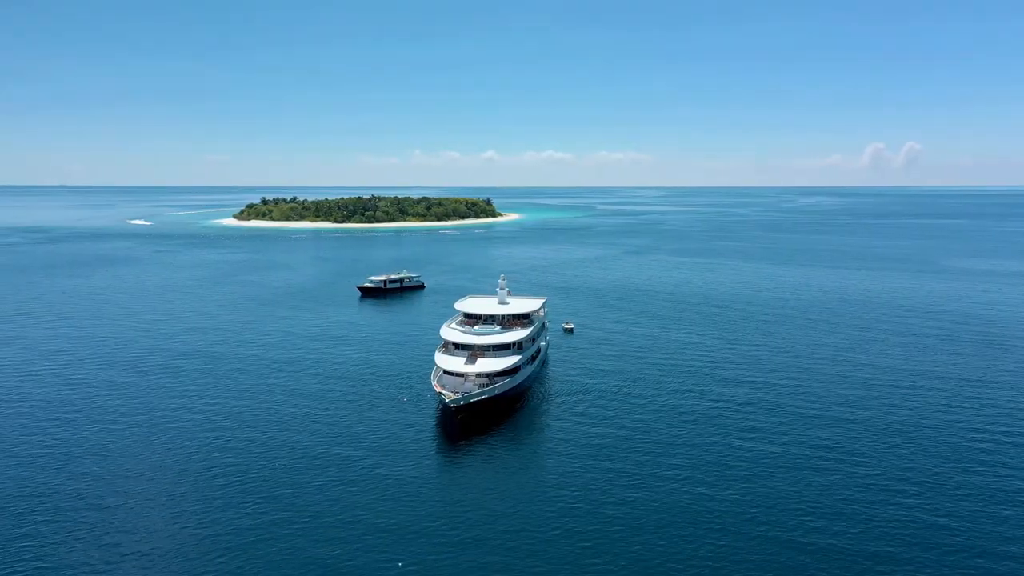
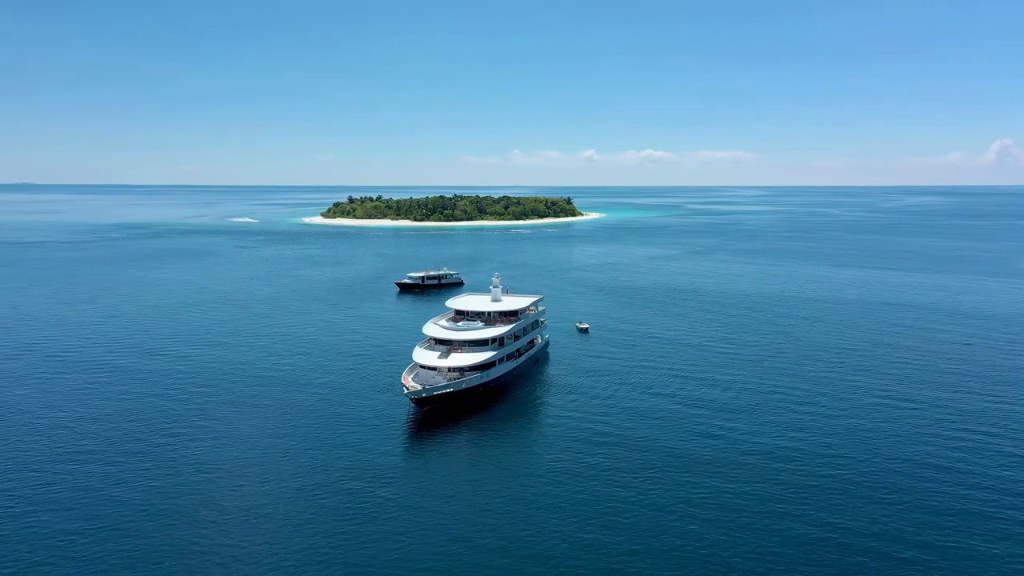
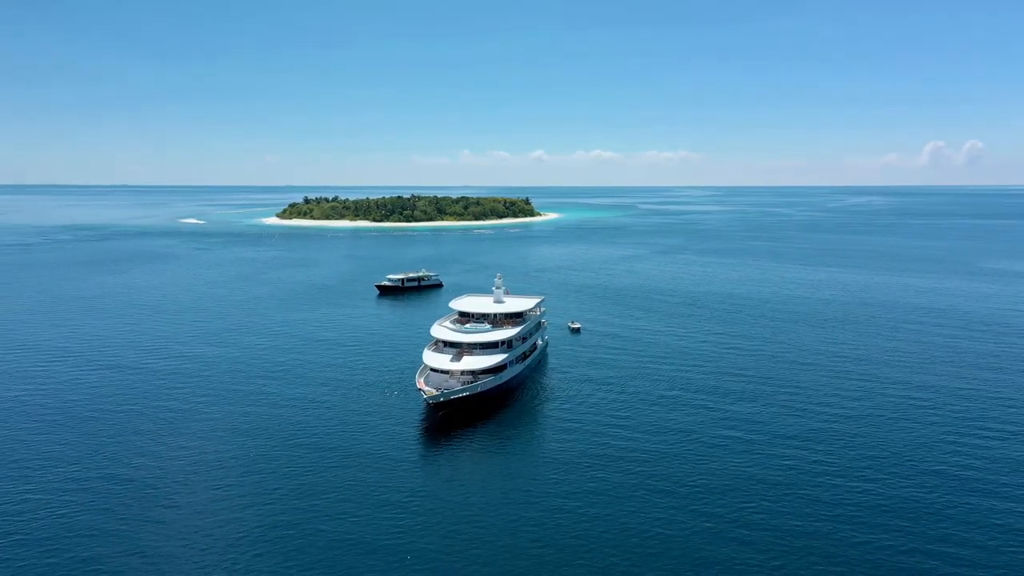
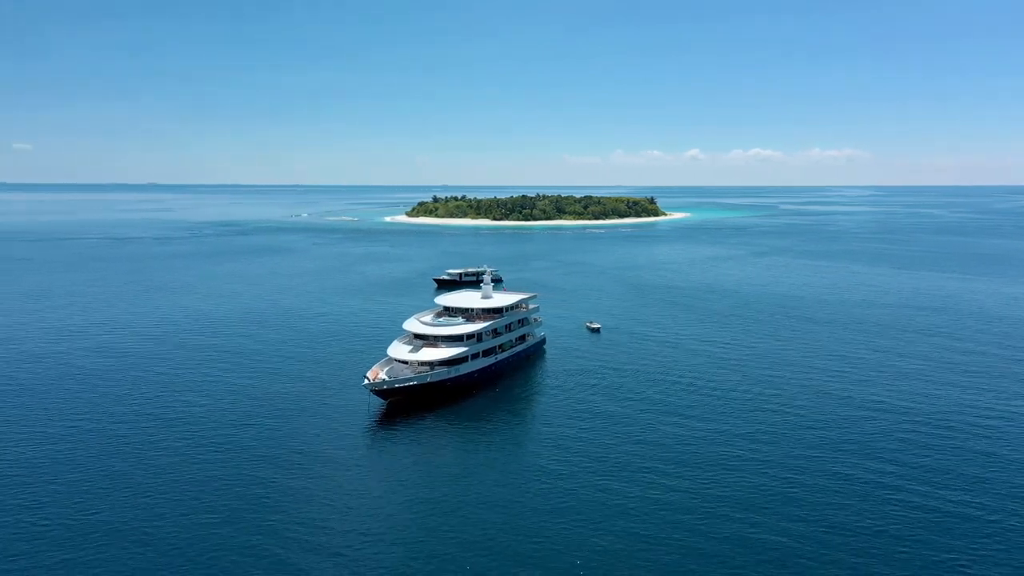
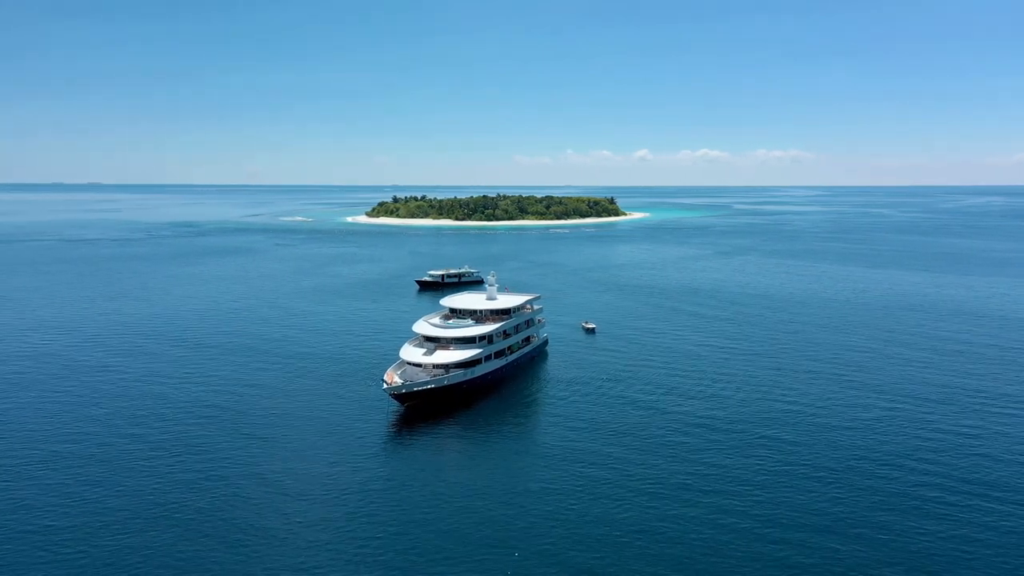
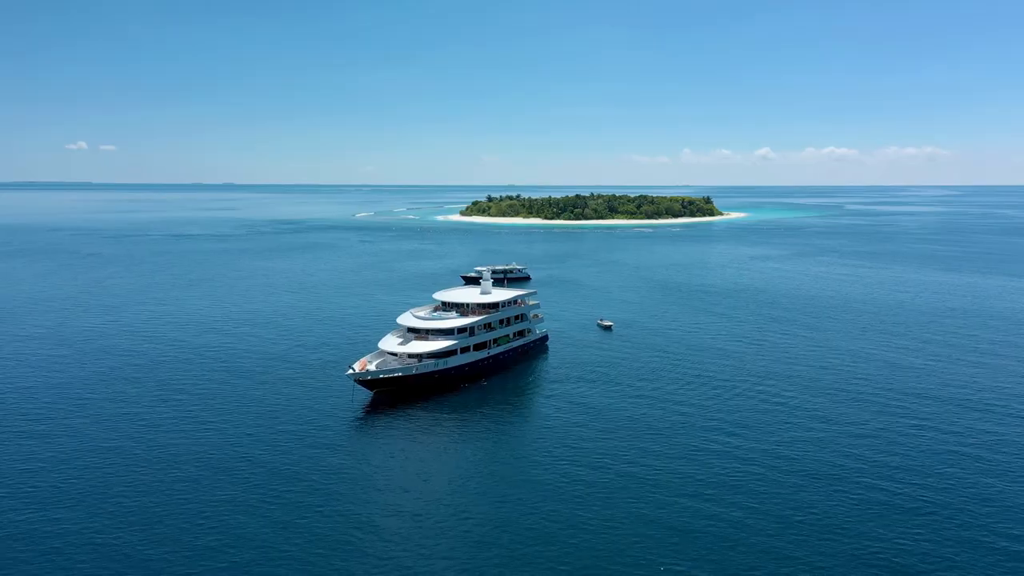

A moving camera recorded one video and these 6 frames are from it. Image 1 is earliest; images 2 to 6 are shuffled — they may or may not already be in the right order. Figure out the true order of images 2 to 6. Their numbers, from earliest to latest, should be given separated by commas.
3, 2, 5, 4, 6
